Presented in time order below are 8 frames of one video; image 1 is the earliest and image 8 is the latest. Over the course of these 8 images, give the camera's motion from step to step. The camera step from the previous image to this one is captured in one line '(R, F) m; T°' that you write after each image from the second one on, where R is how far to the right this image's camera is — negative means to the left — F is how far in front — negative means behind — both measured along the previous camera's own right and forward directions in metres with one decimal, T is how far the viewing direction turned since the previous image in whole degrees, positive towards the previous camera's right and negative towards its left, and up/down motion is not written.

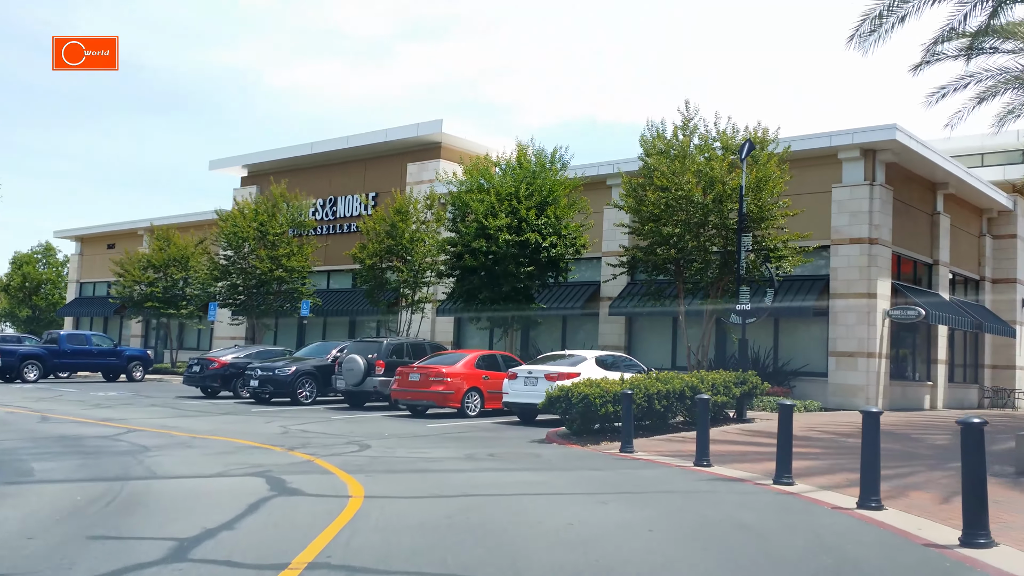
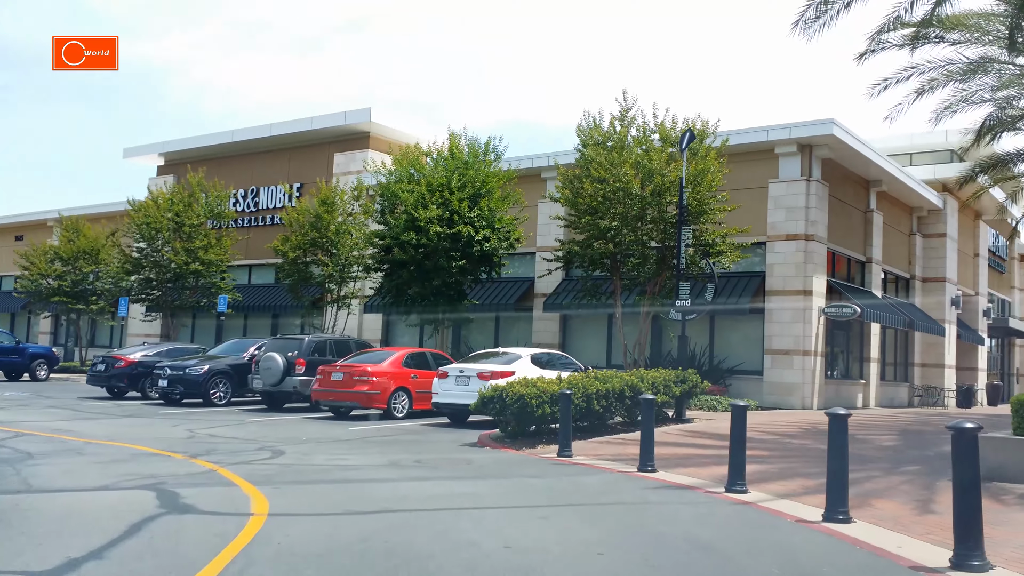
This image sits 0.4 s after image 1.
(0.0, +1.0) m; +4°
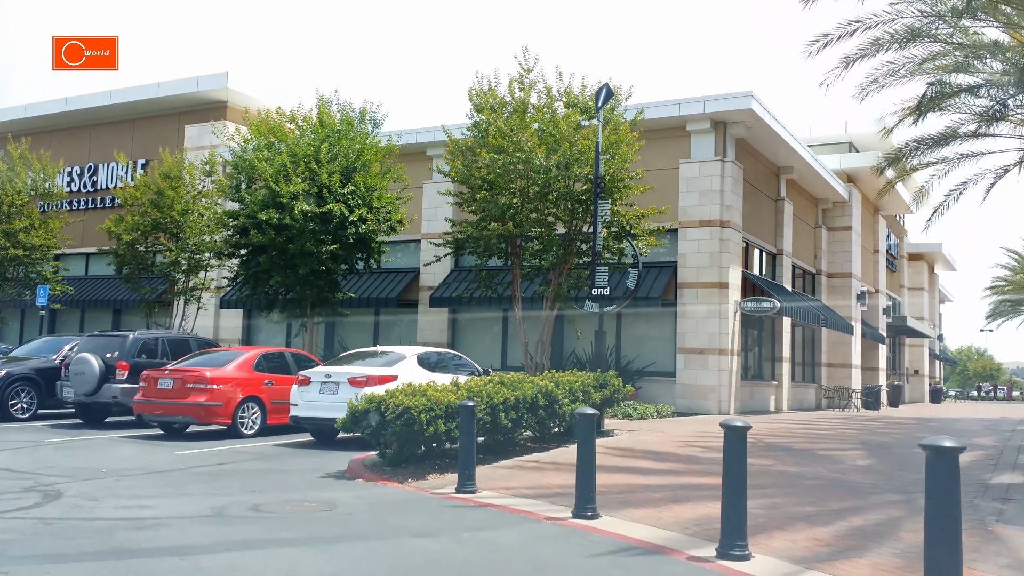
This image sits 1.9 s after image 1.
(0.0, +3.1) m; +8°
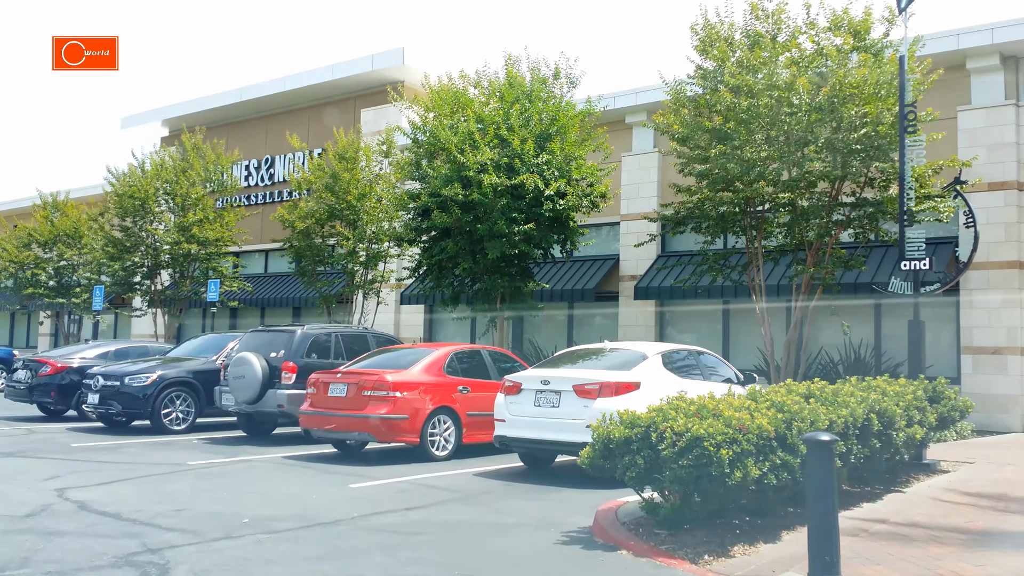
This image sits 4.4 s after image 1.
(-1.2, +3.4) m; -11°
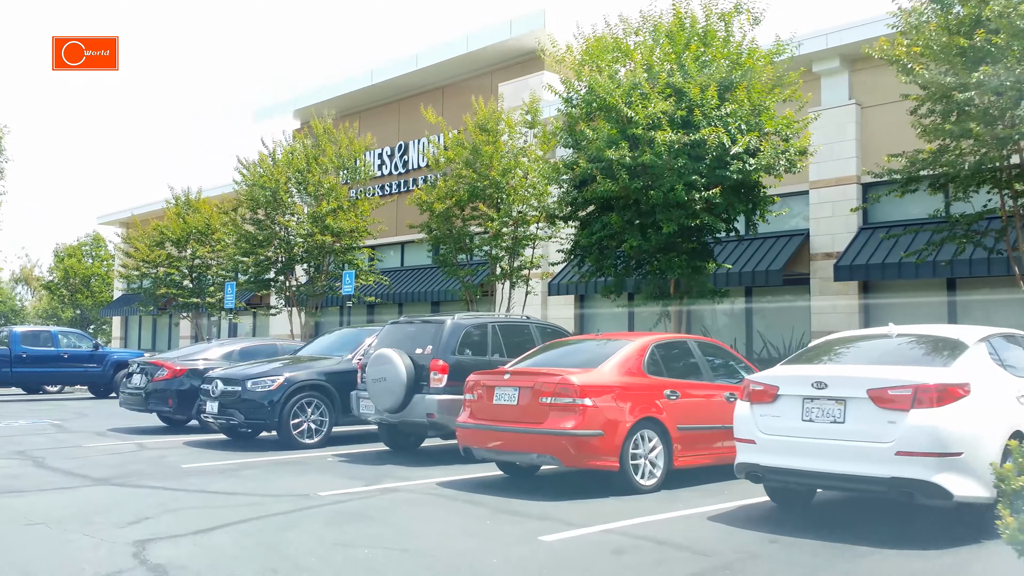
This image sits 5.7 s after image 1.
(-0.8, +2.6) m; -8°
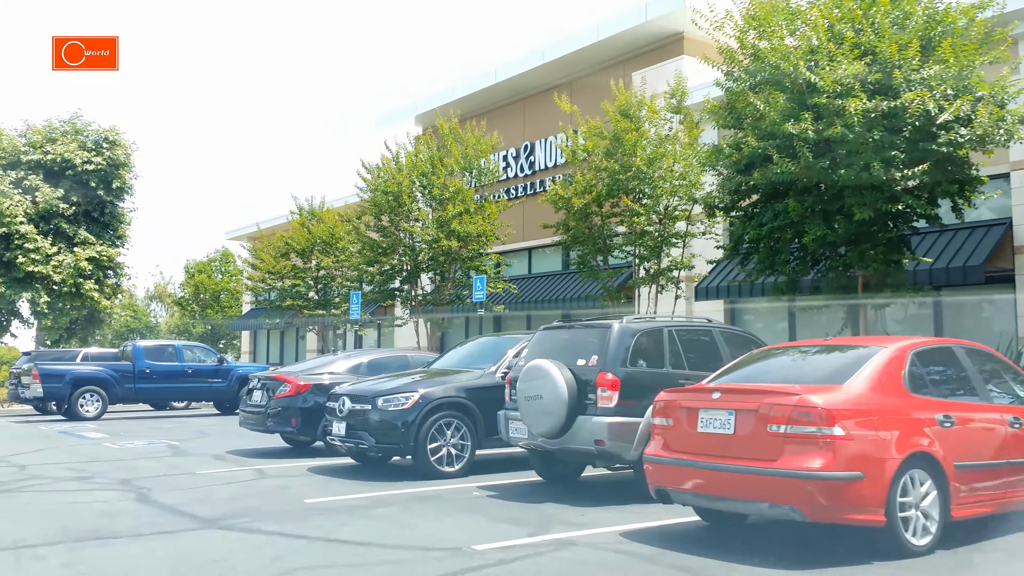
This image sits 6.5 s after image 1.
(-0.6, +1.8) m; -7°
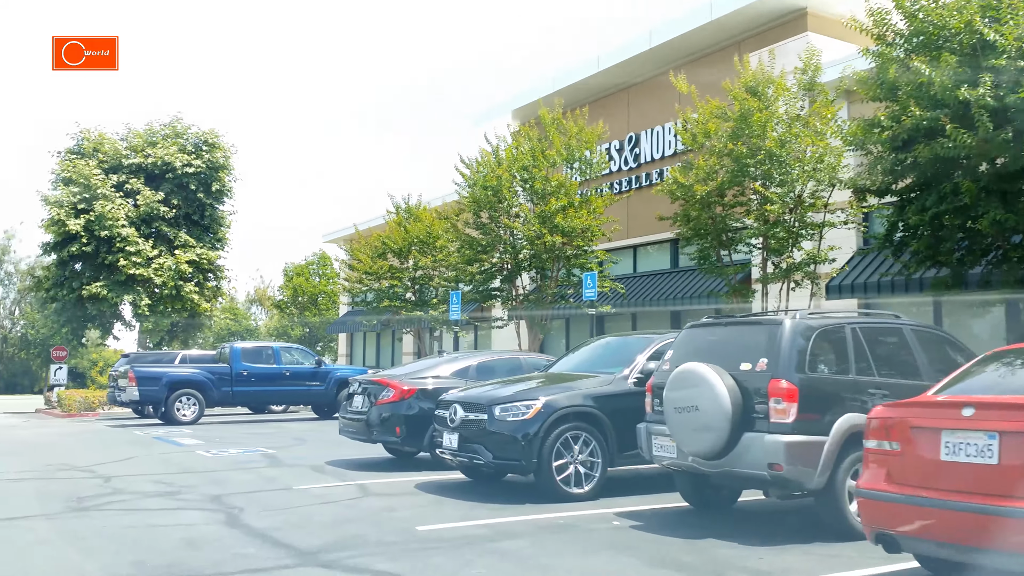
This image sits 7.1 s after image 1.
(-0.4, +1.3) m; -6°
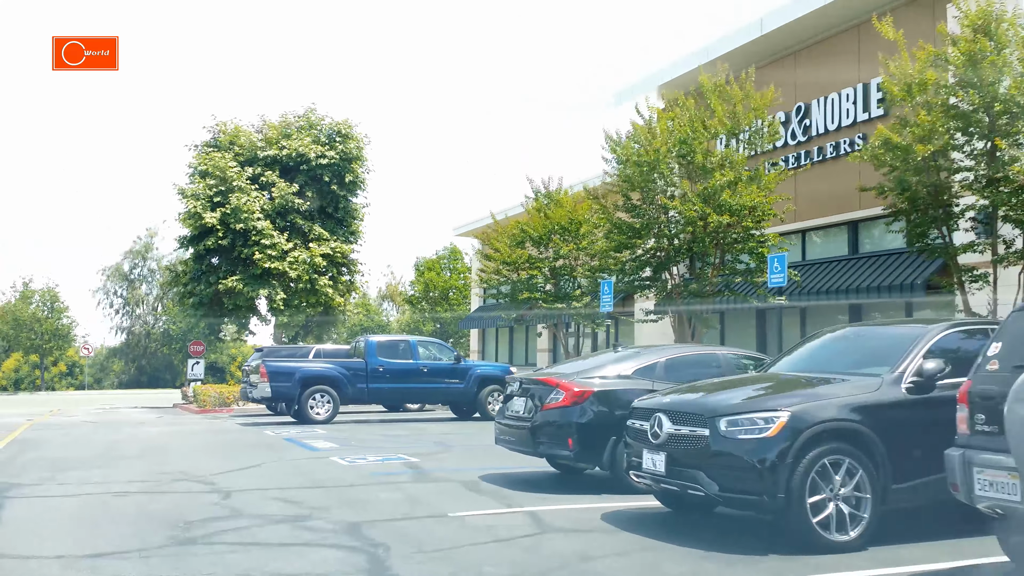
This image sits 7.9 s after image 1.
(-0.7, +2.0) m; -8°
